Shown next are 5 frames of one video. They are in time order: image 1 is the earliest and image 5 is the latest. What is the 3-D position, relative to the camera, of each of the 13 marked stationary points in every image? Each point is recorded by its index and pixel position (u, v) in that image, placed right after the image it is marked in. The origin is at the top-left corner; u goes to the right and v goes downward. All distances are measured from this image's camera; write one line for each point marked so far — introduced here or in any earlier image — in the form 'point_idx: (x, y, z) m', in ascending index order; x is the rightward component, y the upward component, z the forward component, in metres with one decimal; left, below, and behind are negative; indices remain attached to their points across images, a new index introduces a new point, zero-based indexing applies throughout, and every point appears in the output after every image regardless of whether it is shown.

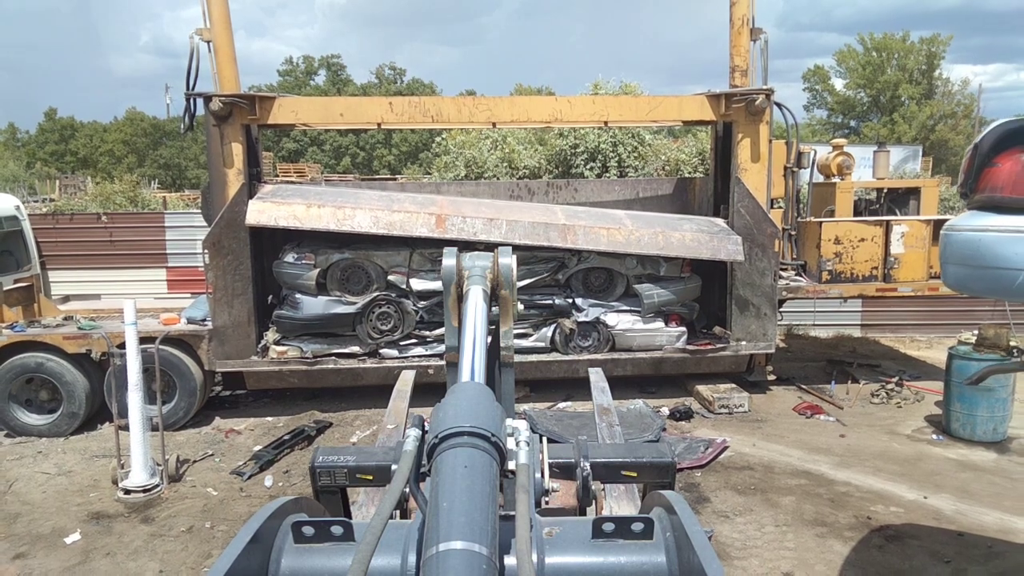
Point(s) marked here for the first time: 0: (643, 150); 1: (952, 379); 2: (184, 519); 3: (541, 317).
0: (+2.3, +2.5, +13.7) m
1: (+3.2, -0.7, +5.4) m
2: (-2.0, -1.4, +4.6) m
3: (+0.2, -0.3, +6.4) m
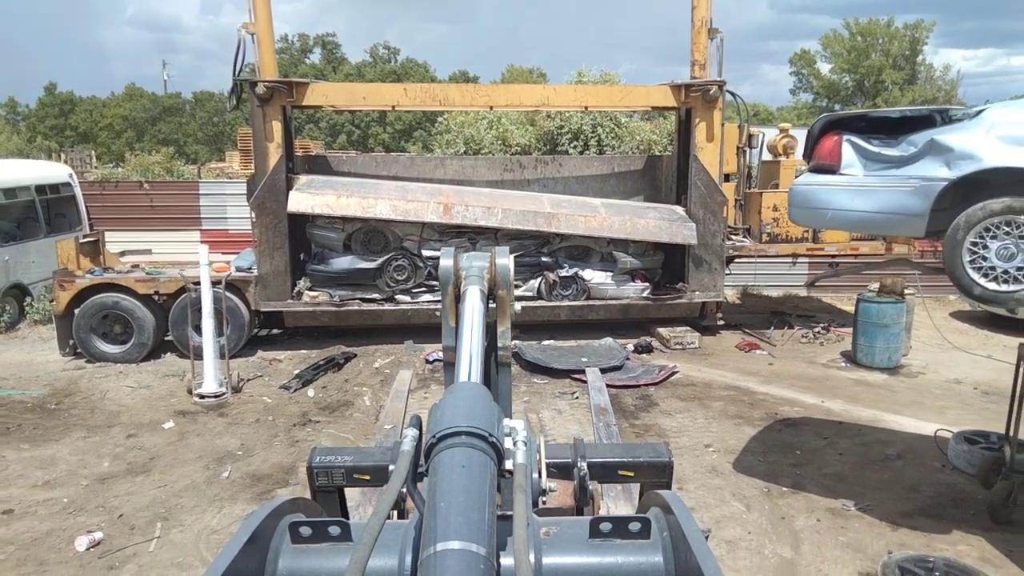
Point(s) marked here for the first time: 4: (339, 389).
0: (+2.2, +3.2, +15.0) m
1: (+3.2, -0.3, +6.8) m
2: (-2.1, -1.0, +5.9) m
3: (+0.2, +0.2, +7.8) m
4: (-1.5, -0.9, +6.5) m
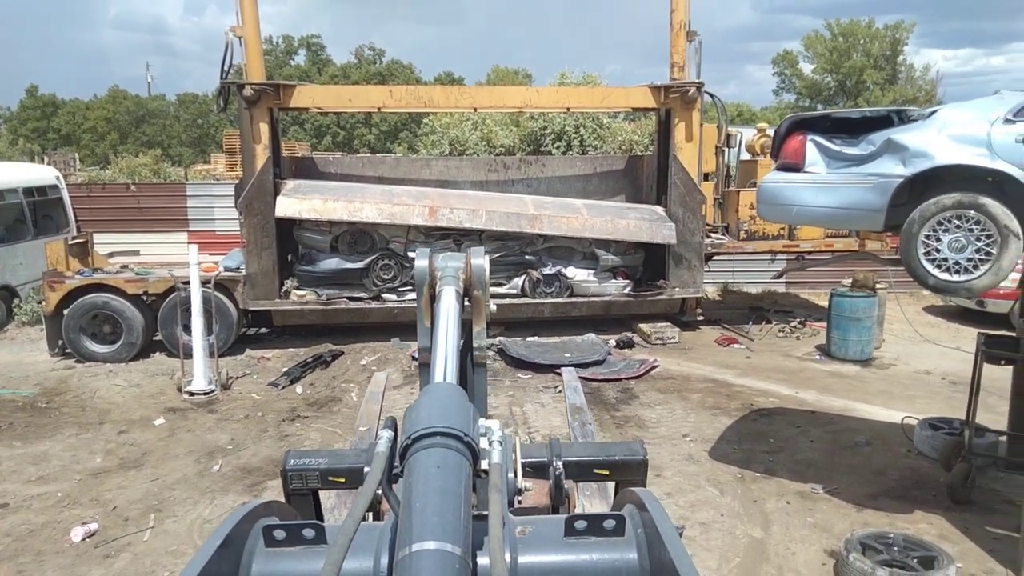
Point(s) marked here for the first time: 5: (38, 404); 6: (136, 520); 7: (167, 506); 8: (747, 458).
0: (+1.9, +3.2, +15.2) m
1: (+3.0, -0.2, +7.0) m
2: (-2.2, -1.0, +6.0) m
3: (0.0, +0.2, +7.9) m
4: (-1.7, -0.9, +6.6) m
5: (-4.0, -1.0, +6.2) m
6: (-2.2, -1.3, +4.2) m
7: (-2.1, -1.3, +4.4) m
8: (+1.5, -1.1, +4.8) m
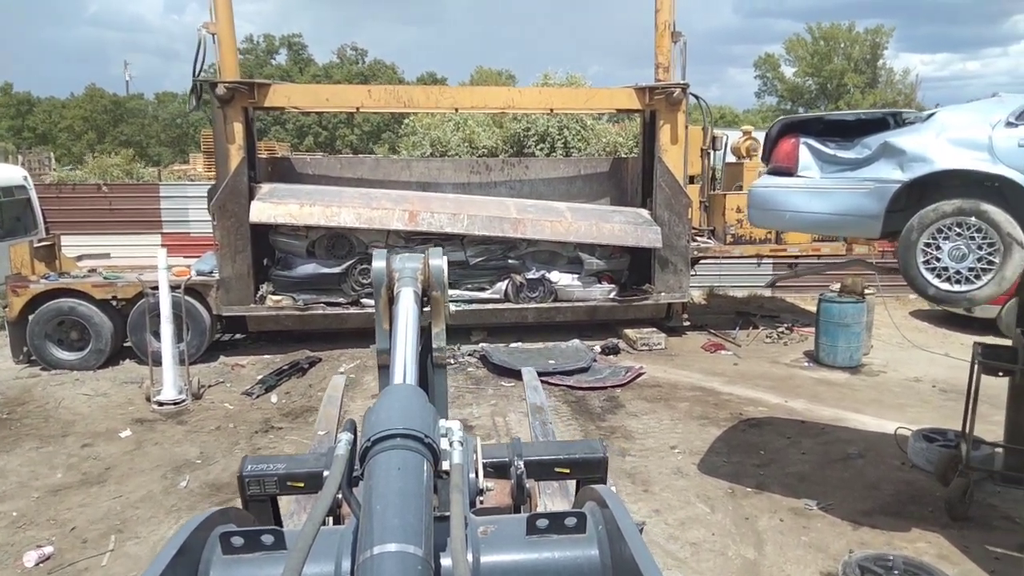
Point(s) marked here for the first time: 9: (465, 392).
0: (+1.5, +3.1, +15.0) m
1: (+2.9, -0.3, +6.9) m
2: (-2.3, -1.0, +5.7) m
3: (-0.2, +0.1, +7.7) m
4: (-1.8, -0.9, +6.4) m
5: (-4.1, -1.0, +5.9) m
6: (-2.3, -1.4, +4.0) m
7: (-2.2, -1.3, +4.2) m
8: (+1.4, -1.2, +4.7) m
9: (-0.4, -0.9, +6.4) m
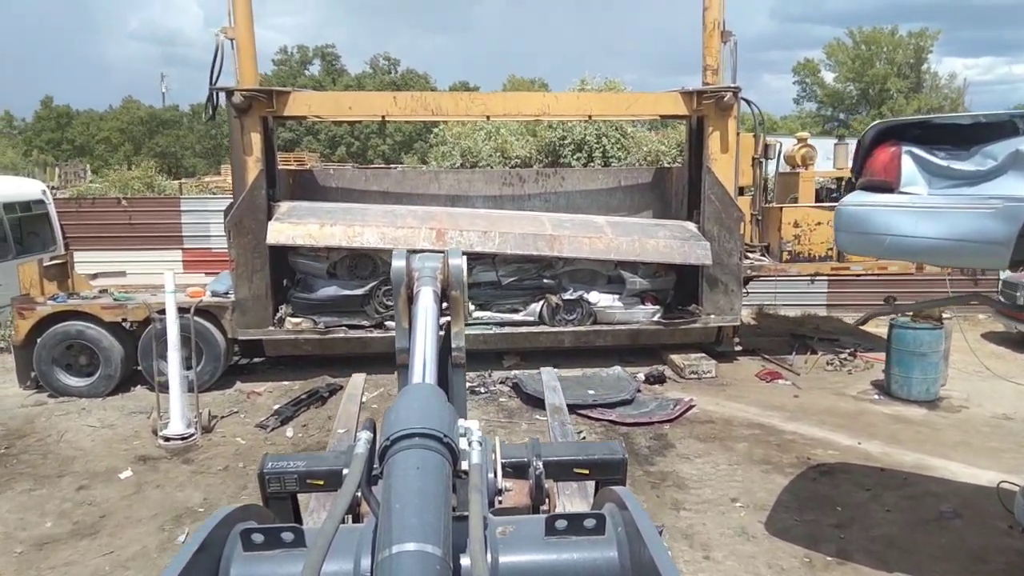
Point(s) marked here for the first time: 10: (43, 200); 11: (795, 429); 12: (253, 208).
0: (+2.2, +2.8, +14.4) m
1: (+3.2, -0.5, +6.2) m
2: (-2.1, -1.2, +5.3) m
3: (+0.2, -0.1, +7.2) m
4: (-1.5, -1.1, +5.9) m
5: (-3.9, -1.2, +5.5) m
6: (-2.1, -1.5, +3.5) m
7: (-2.0, -1.5, +3.7) m
8: (+1.6, -1.3, +4.0) m
9: (-0.1, -1.1, +5.8) m
10: (-5.7, +1.1, +9.0) m
11: (+2.1, -1.1, +5.6) m
12: (-2.4, +0.7, +6.8) m
